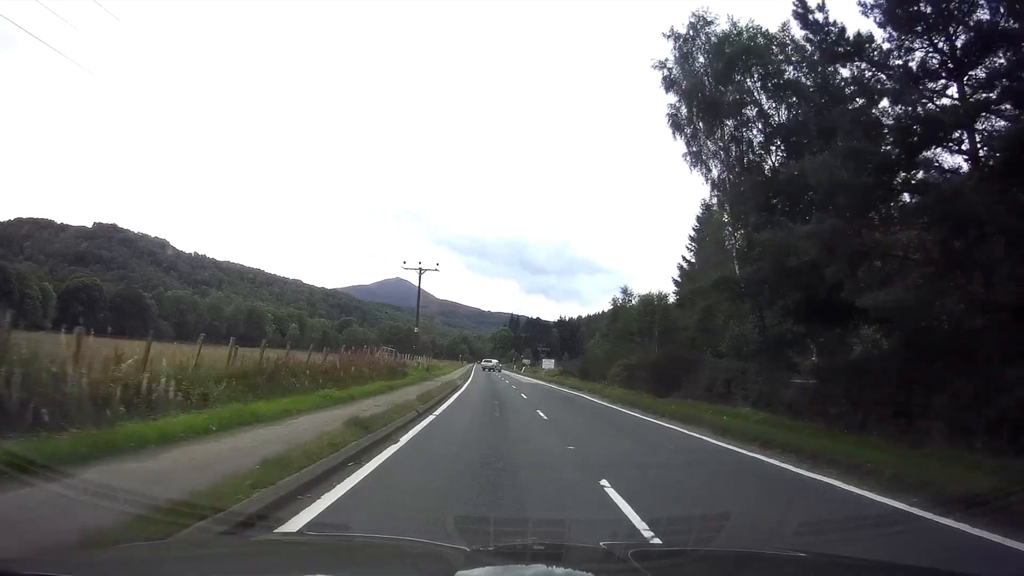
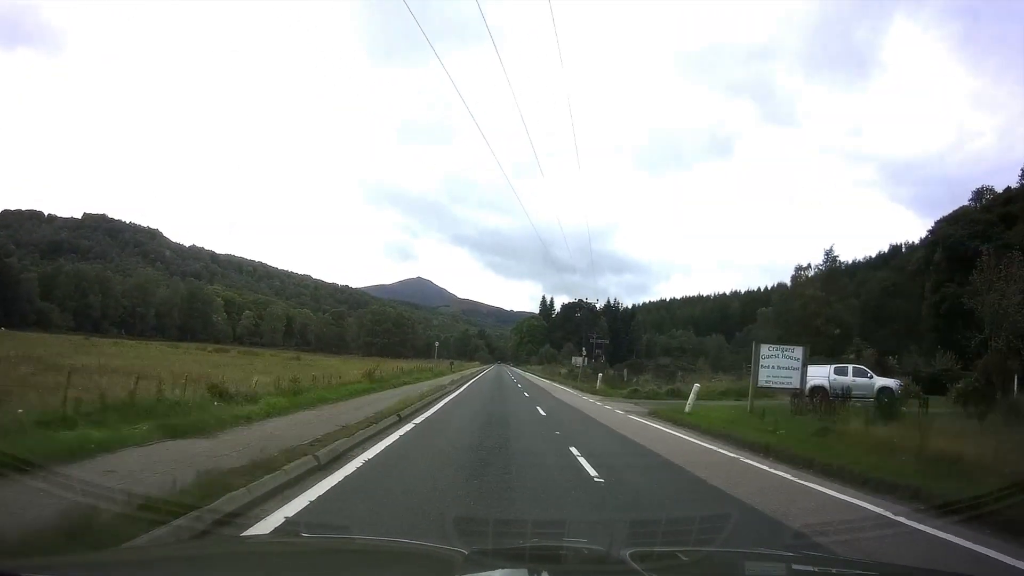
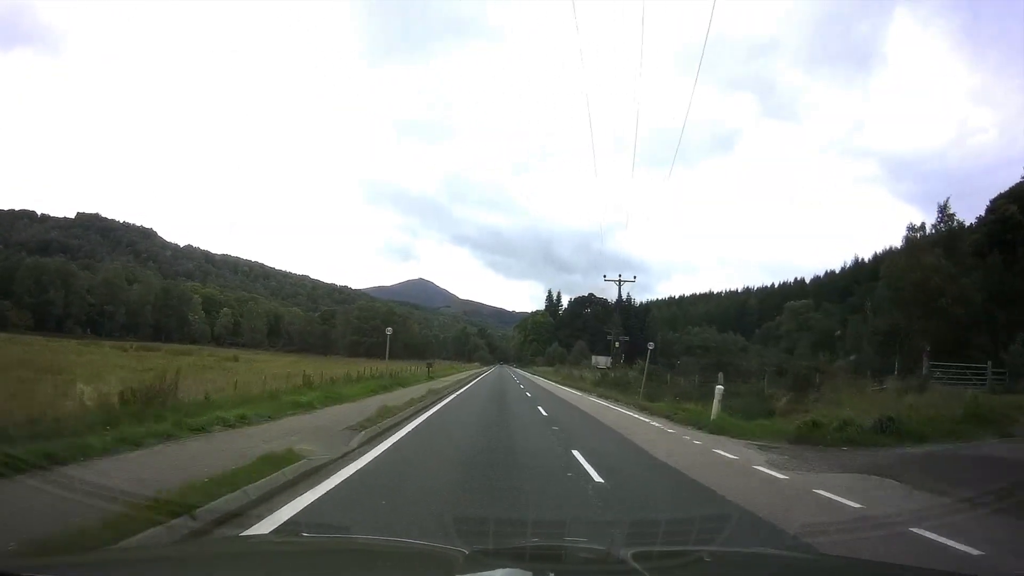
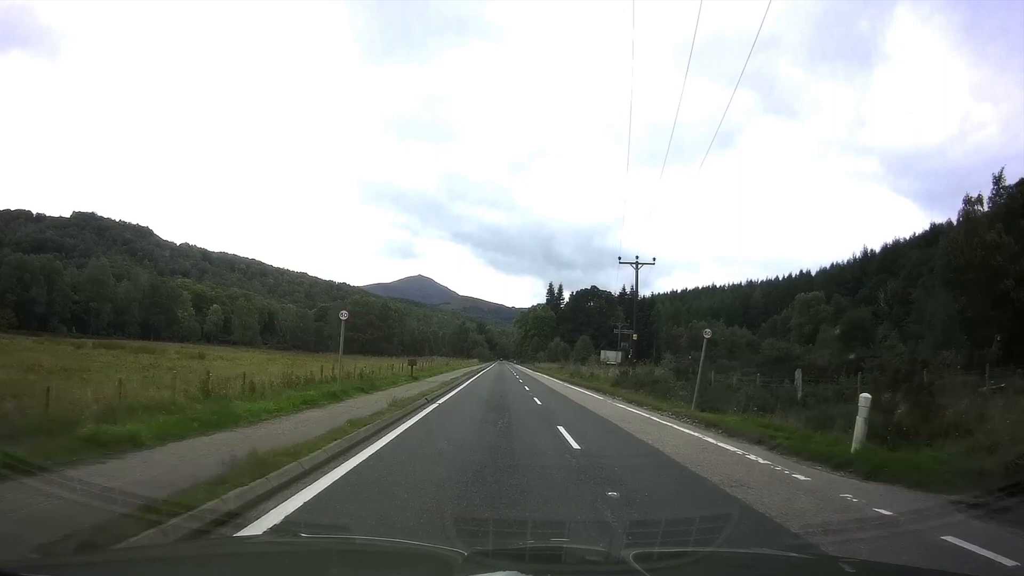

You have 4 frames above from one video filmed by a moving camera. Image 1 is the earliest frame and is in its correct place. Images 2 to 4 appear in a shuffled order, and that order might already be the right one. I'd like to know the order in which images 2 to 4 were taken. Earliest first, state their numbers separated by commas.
2, 3, 4
